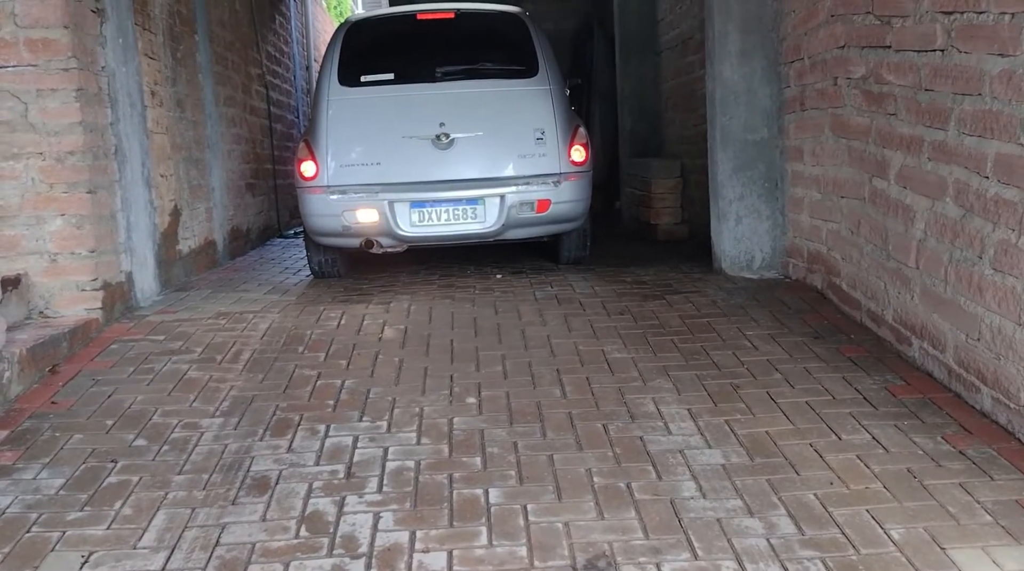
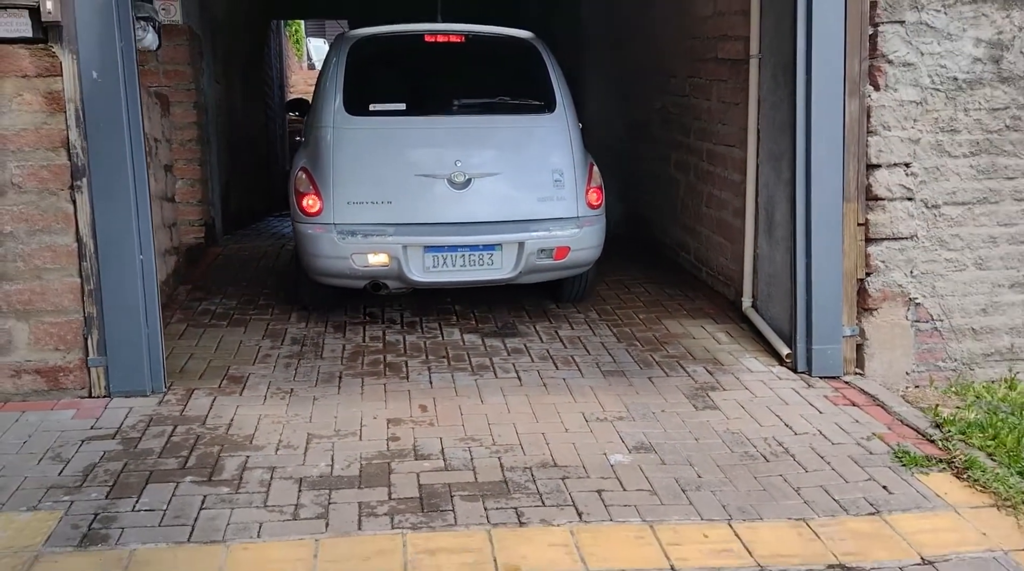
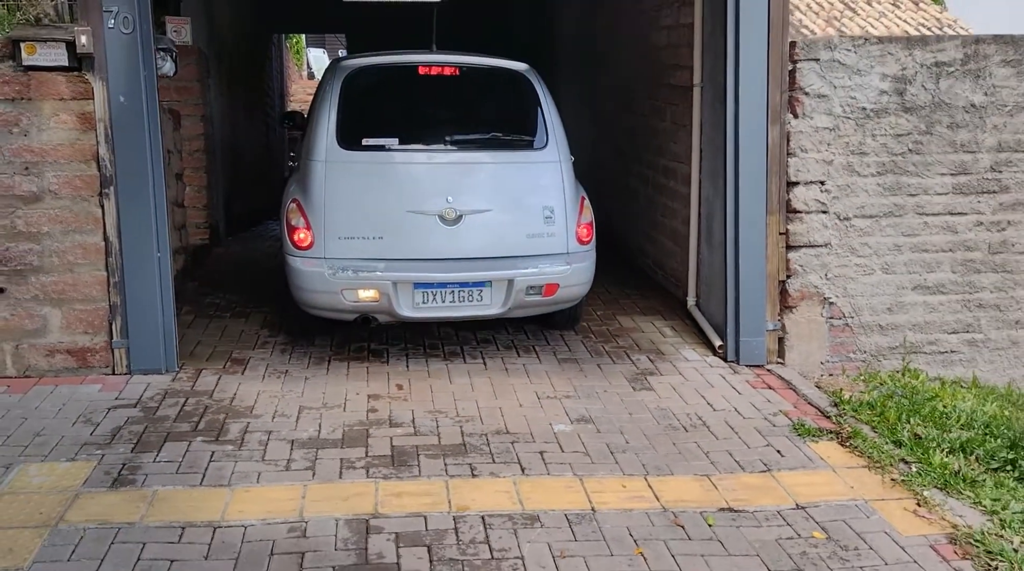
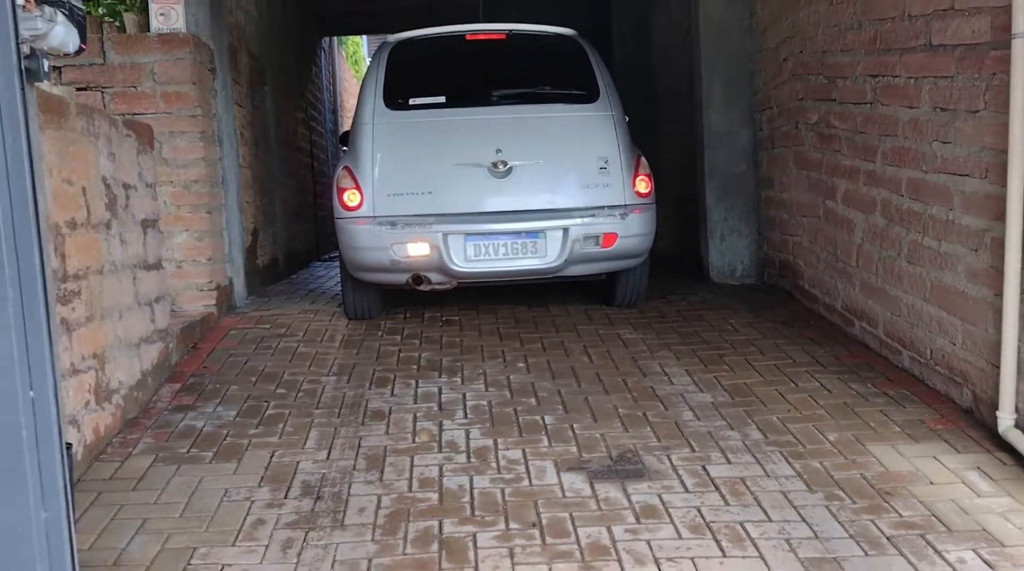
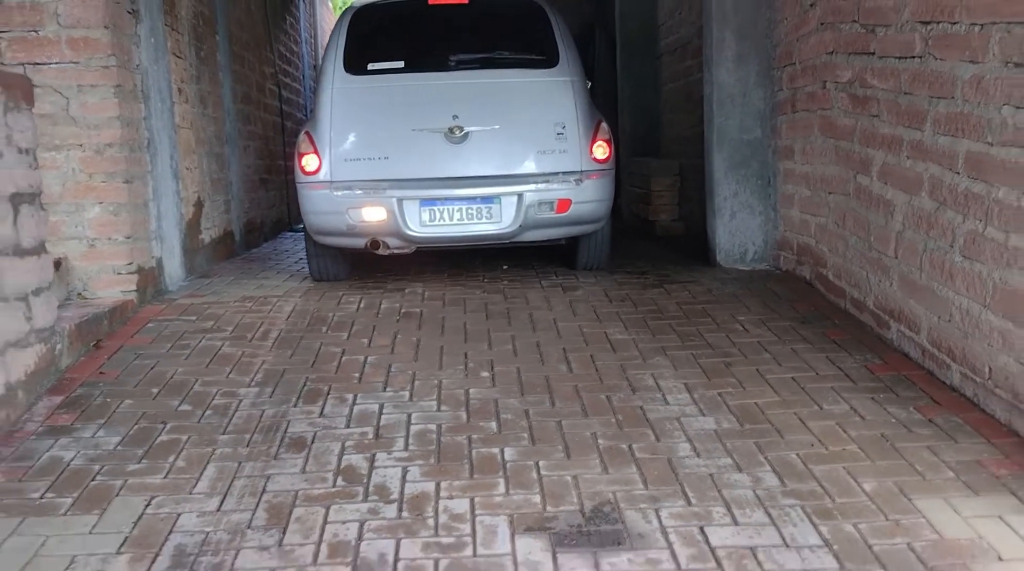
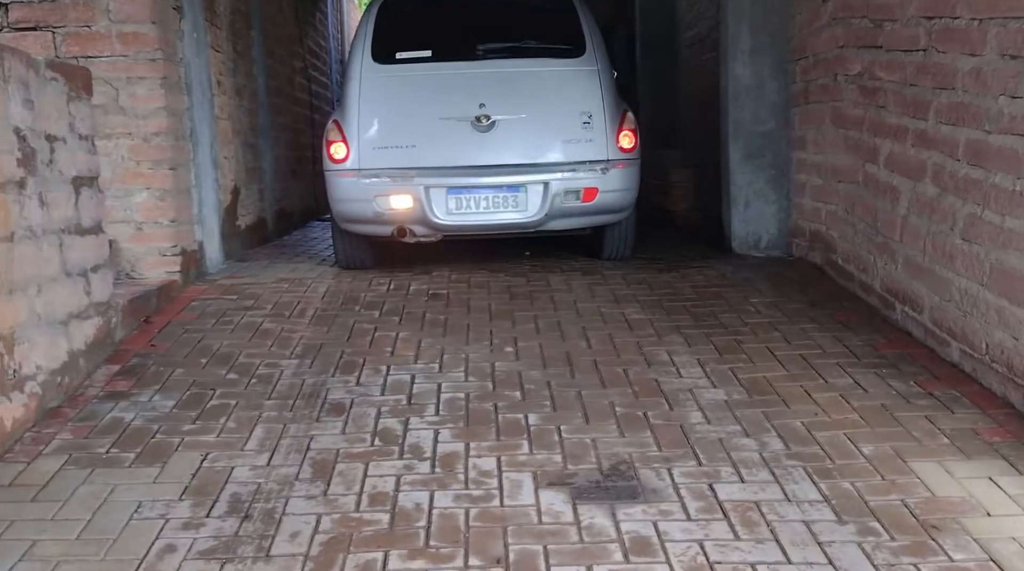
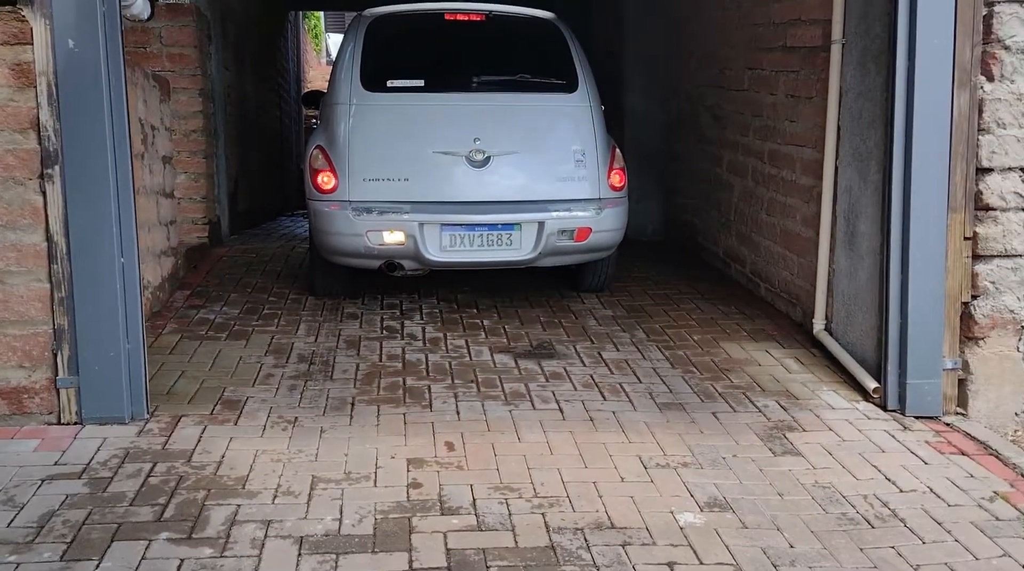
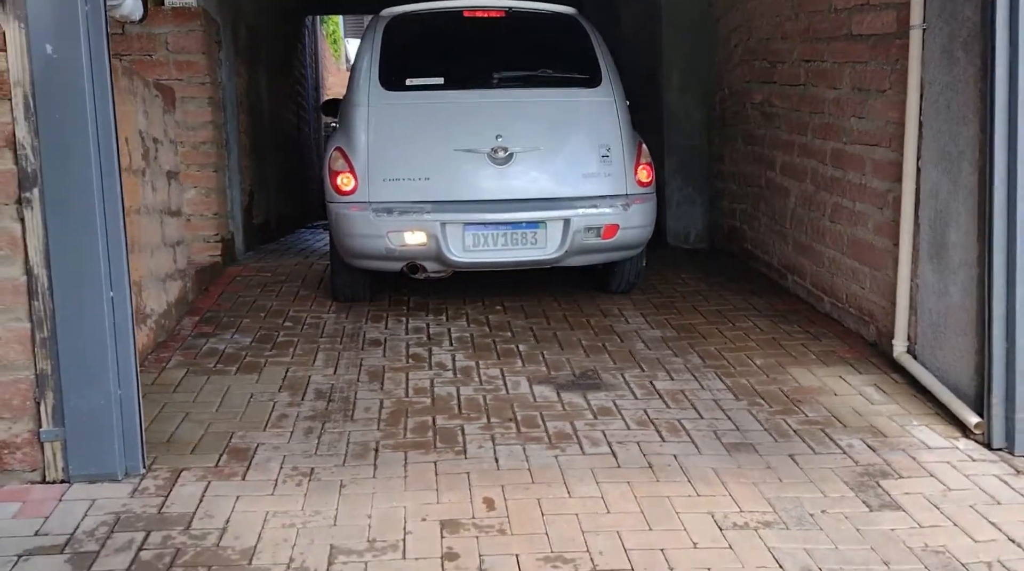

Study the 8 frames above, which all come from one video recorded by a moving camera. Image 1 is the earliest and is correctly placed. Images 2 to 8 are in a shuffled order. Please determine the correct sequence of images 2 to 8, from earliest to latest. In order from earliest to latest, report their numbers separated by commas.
5, 6, 4, 8, 7, 2, 3
